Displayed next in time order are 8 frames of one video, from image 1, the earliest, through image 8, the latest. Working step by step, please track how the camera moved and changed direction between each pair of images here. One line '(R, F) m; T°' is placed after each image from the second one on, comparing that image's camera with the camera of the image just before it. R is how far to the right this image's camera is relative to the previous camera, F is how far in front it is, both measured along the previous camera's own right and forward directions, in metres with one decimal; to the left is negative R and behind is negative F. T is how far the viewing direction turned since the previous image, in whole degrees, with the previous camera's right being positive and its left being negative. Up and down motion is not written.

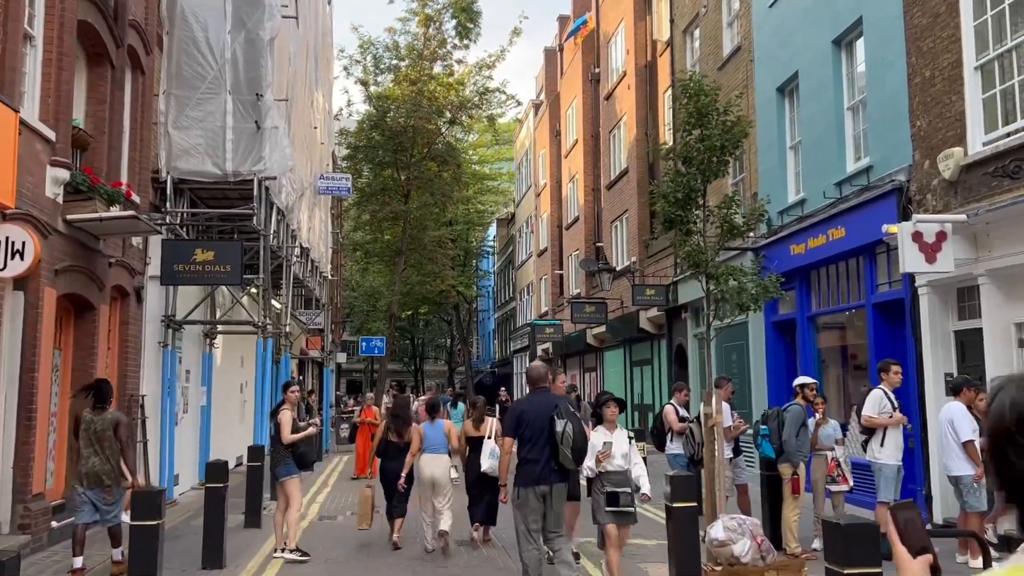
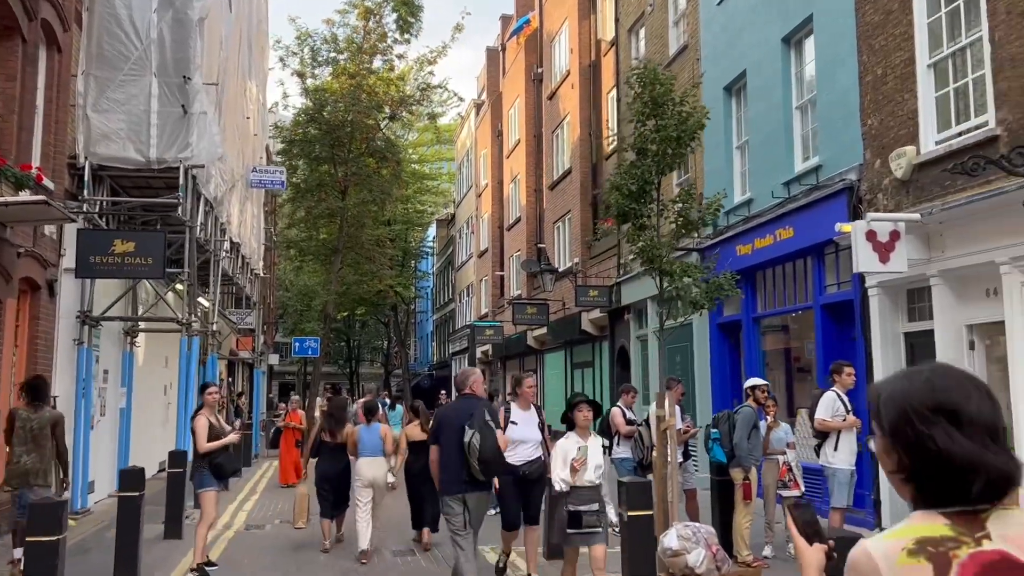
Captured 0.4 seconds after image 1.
(-0.1, +0.5) m; +4°
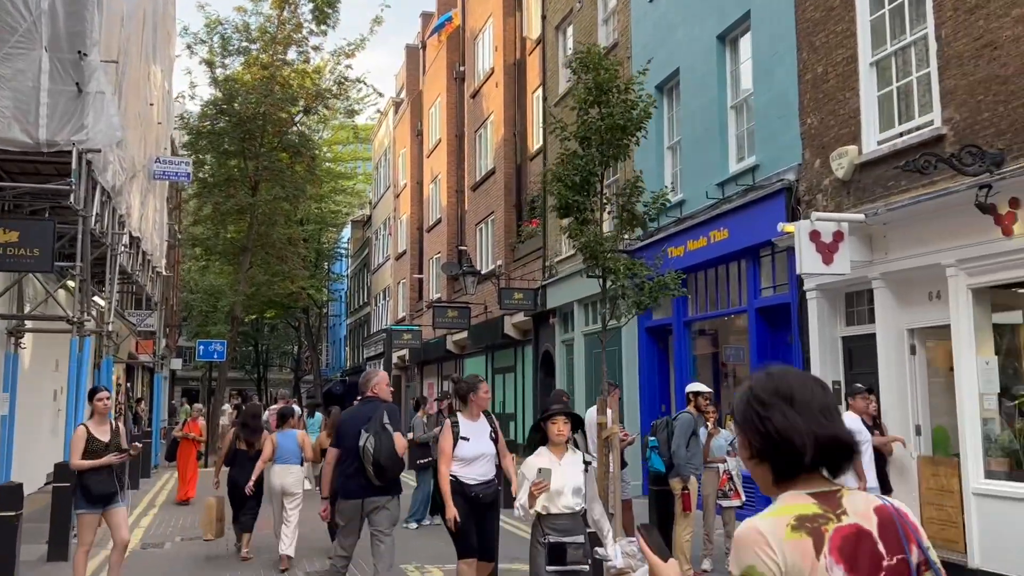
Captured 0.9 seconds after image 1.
(-0.2, +0.6) m; +6°
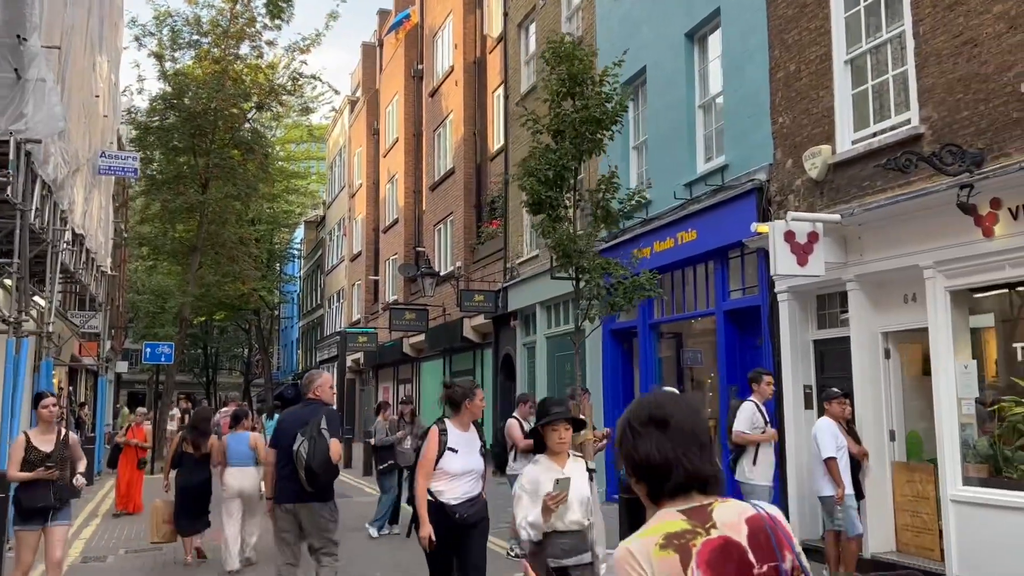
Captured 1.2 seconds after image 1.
(-0.1, +0.4) m; +3°
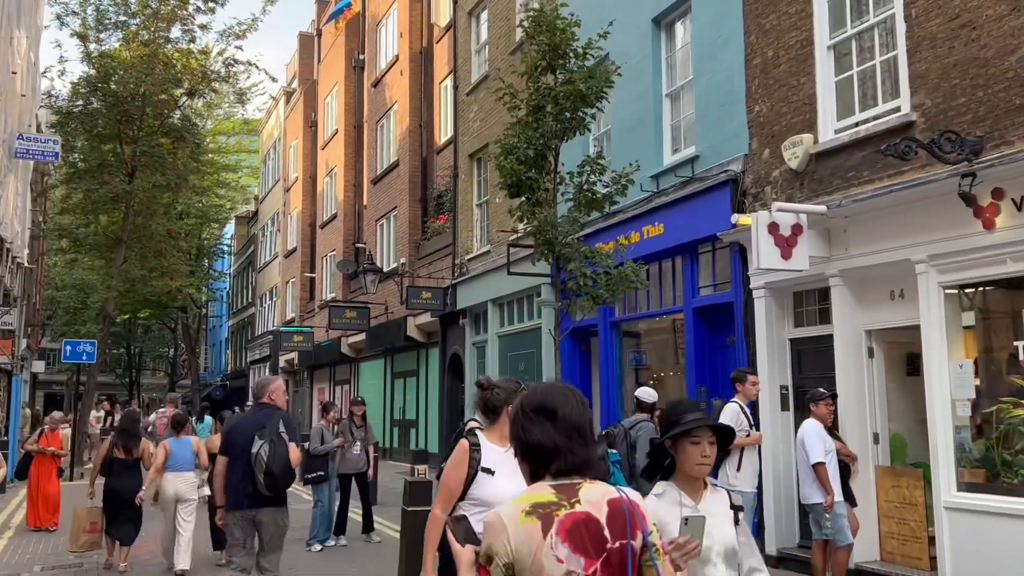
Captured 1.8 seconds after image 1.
(-0.3, +0.7) m; +4°
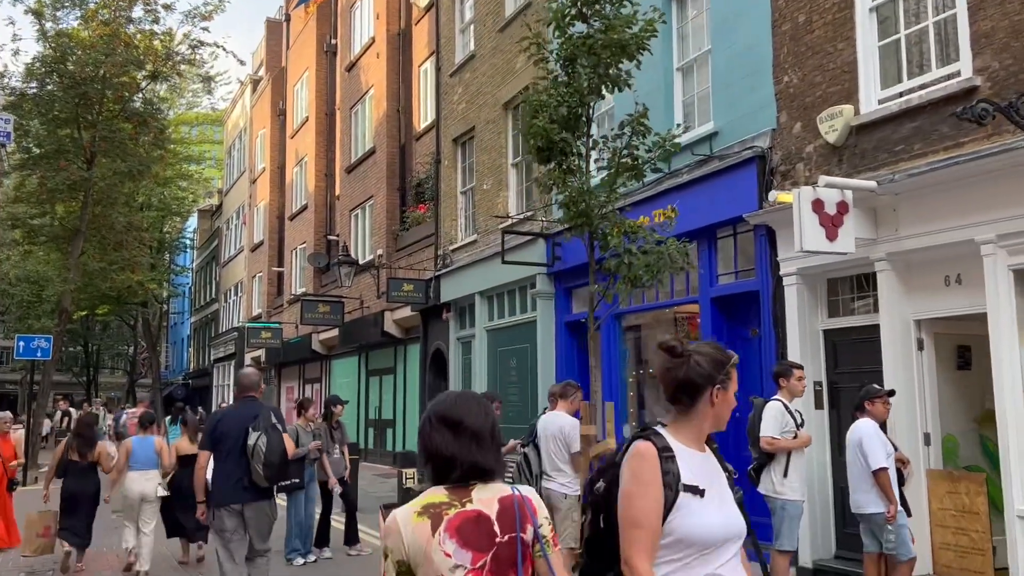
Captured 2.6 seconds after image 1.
(-0.4, +0.9) m; +2°
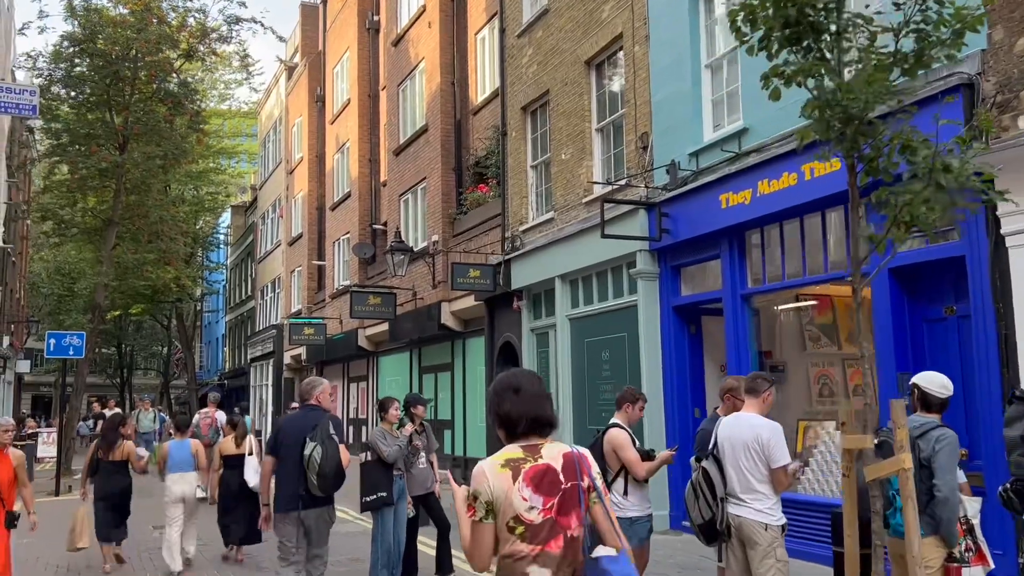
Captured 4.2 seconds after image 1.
(-0.9, +1.8) m; -2°
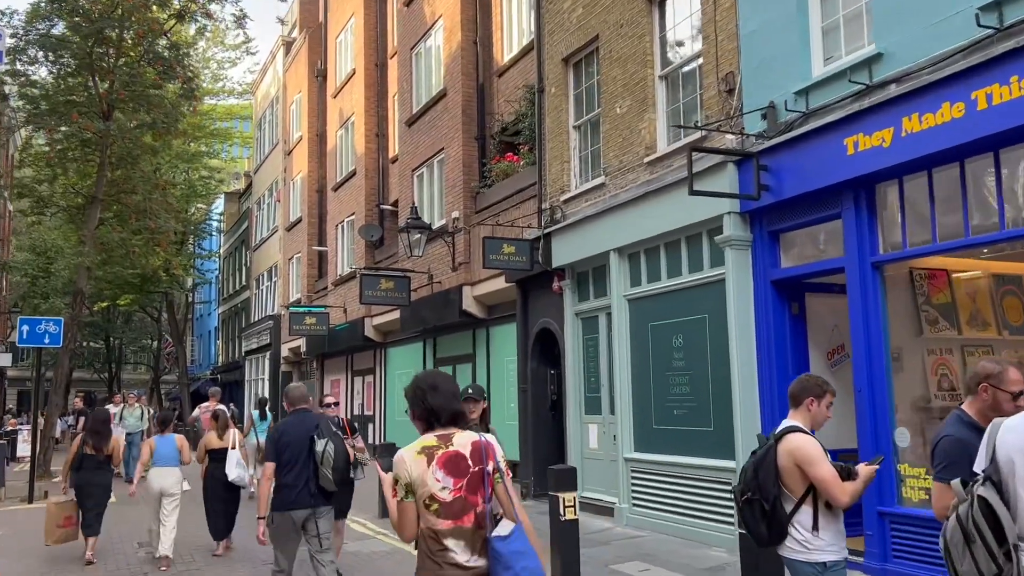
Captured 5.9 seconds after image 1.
(-0.7, +1.9) m; +1°
